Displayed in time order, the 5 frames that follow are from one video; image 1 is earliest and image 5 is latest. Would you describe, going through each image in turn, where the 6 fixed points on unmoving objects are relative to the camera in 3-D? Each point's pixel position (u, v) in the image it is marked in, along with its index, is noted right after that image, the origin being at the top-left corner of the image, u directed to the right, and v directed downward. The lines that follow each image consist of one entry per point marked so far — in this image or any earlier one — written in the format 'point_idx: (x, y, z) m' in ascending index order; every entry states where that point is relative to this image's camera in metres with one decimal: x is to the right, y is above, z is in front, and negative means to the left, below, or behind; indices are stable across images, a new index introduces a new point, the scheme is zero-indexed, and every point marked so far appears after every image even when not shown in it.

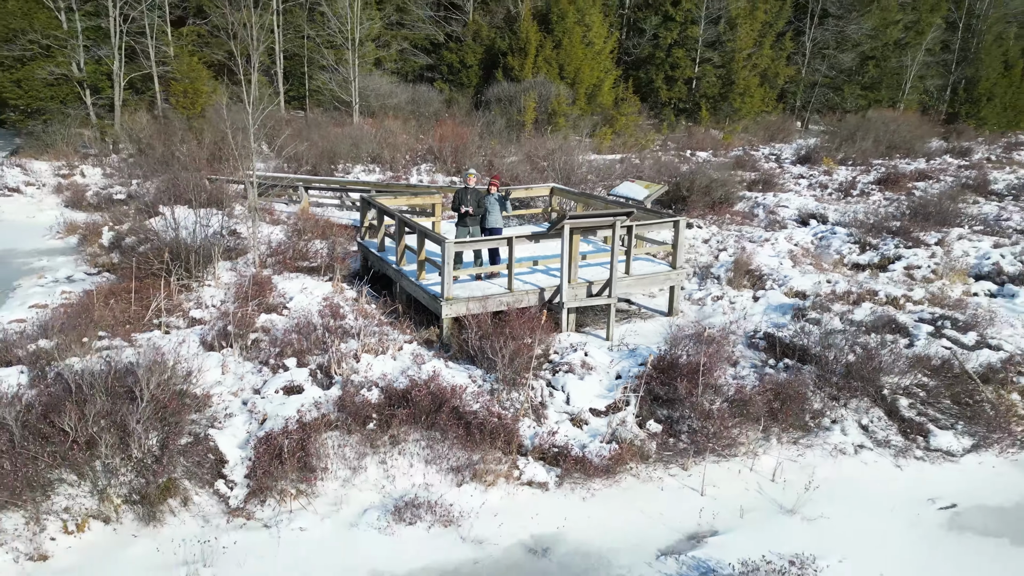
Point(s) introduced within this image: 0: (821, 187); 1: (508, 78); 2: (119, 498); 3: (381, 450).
0: (+6.0, +2.0, +13.6) m
1: (-0.1, +6.0, +19.9) m
2: (-2.1, -1.1, +3.8) m
3: (-0.8, -1.0, +4.3) m
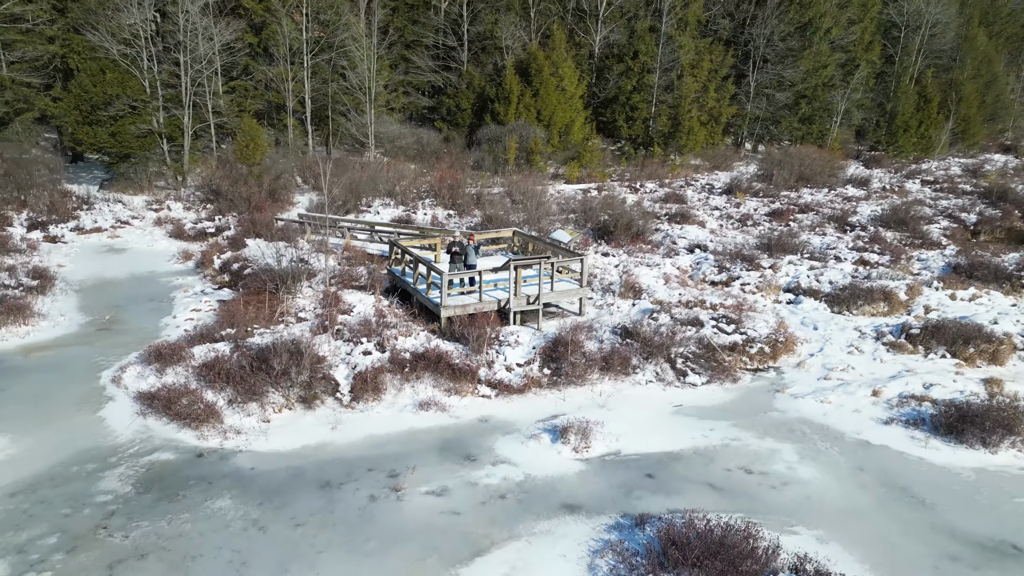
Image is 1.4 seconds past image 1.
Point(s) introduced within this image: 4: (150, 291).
0: (+5.5, +1.8, +18.1) m
1: (-0.6, +5.9, +24.3) m
2: (-2.6, -1.3, +8.3) m
3: (-1.3, -1.2, +8.8) m
4: (-6.5, 0.0, +12.7) m
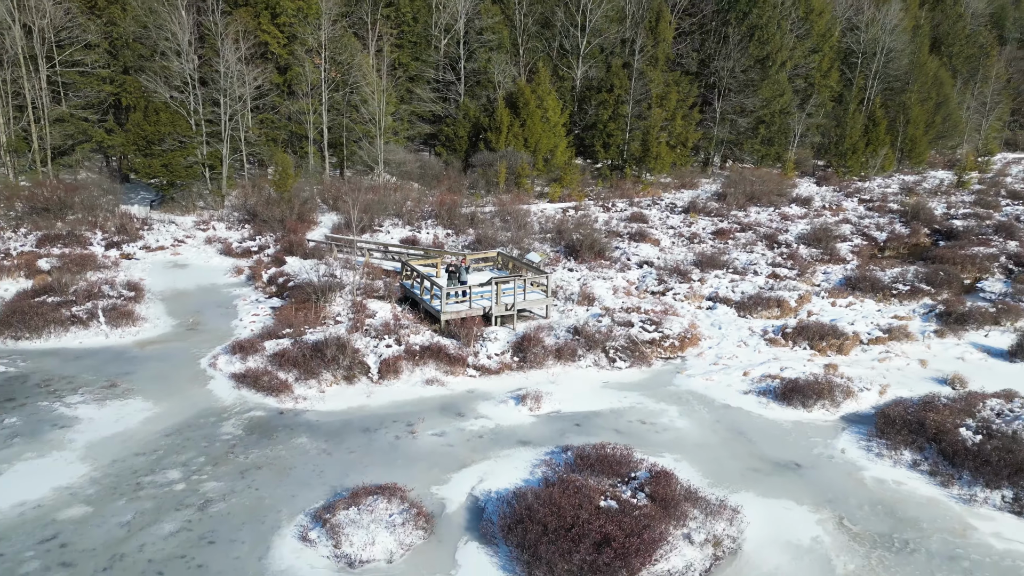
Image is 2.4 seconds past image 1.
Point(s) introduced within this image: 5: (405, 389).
0: (+5.2, +1.6, +21.8) m
1: (-1.0, +5.7, +28.0) m
2: (-2.9, -1.5, +12.0) m
3: (-1.6, -1.4, +12.5) m
4: (-6.9, -0.3, +16.4) m
5: (-1.8, -1.7, +11.9) m
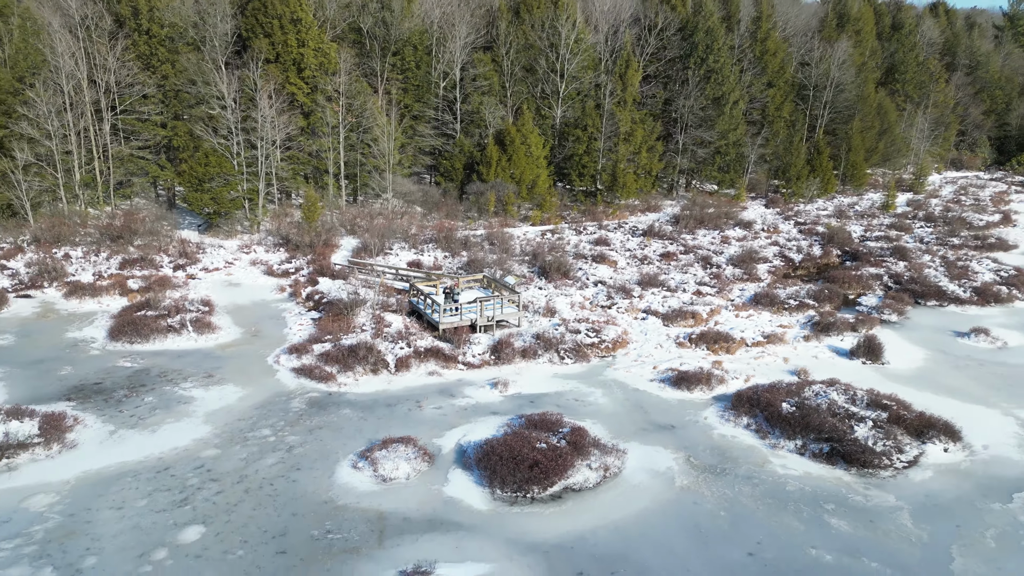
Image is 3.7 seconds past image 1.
0: (+4.6, +1.1, +26.9) m
1: (-1.5, +5.2, +33.1) m
2: (-3.5, -2.0, +17.1) m
3: (-2.2, -1.8, +17.6) m
4: (-7.5, -0.7, +21.5) m
5: (-2.4, -2.2, +17.0) m
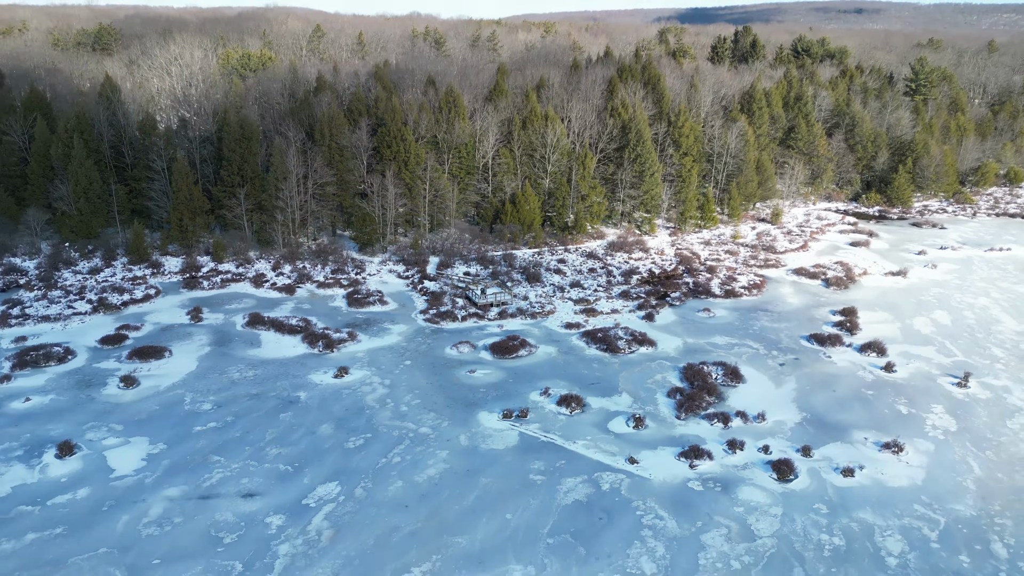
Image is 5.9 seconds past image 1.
0: (+4.8, +1.3, +54.5) m
1: (-1.0, +5.7, +60.9) m
2: (-3.9, -2.1, +45.3) m
3: (-2.6, -1.9, +45.7) m
4: (-7.6, -0.6, +49.8) m
5: (-2.8, -2.3, +45.1) m
